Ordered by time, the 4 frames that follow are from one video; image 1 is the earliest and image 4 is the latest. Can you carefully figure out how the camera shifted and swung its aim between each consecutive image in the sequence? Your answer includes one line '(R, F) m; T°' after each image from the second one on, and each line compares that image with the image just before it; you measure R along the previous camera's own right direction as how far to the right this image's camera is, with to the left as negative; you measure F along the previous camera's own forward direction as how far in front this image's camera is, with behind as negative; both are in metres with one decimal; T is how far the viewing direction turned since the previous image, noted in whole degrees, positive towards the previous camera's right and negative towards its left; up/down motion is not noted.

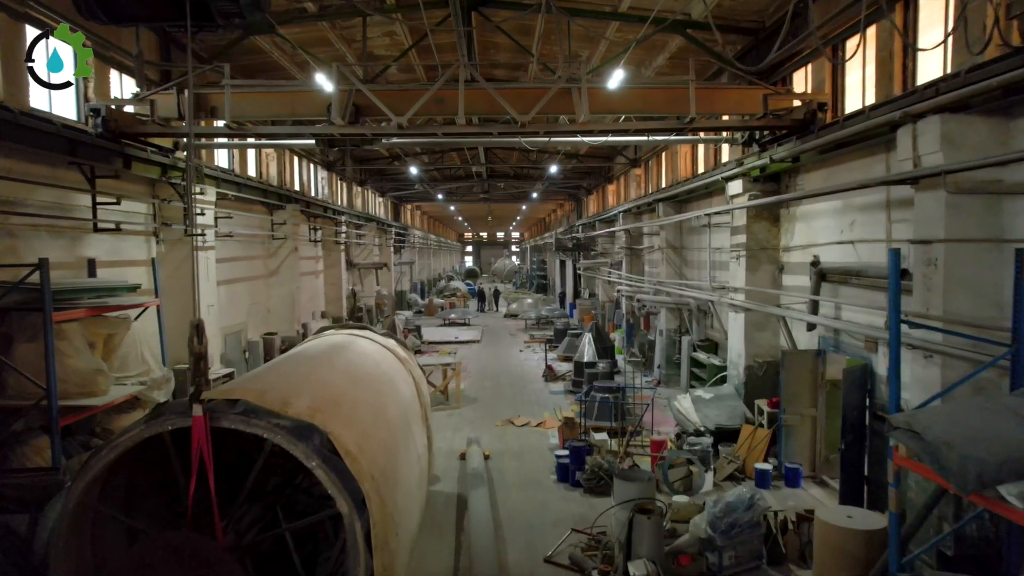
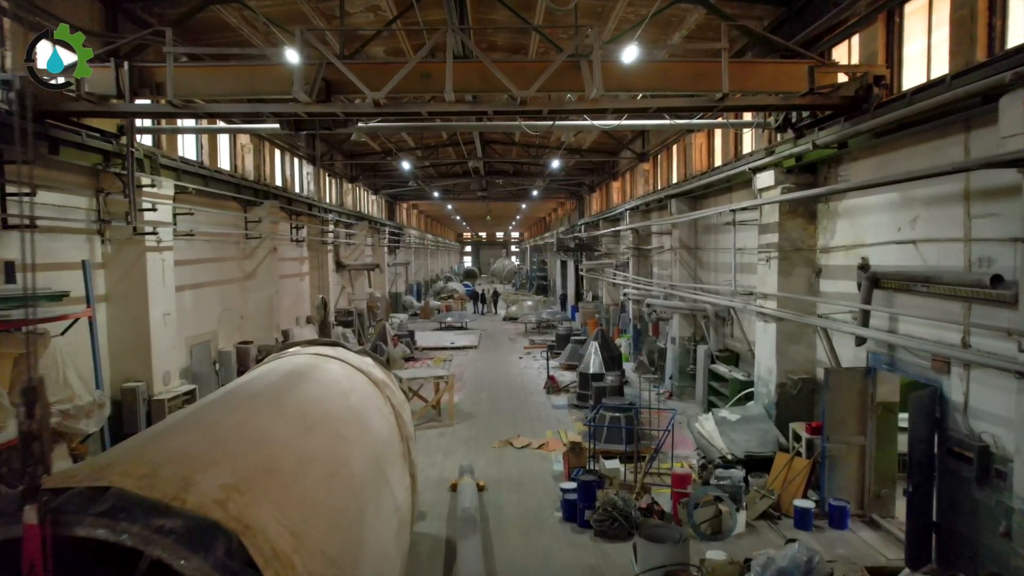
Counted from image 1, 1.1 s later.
(0.0, +0.9) m; 0°
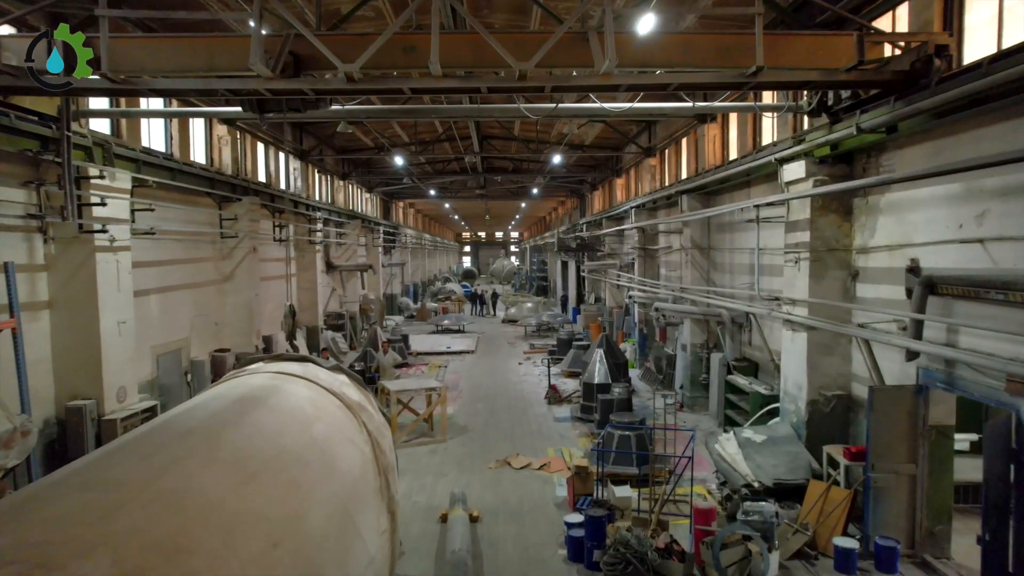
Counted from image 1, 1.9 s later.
(0.0, +0.7) m; 0°
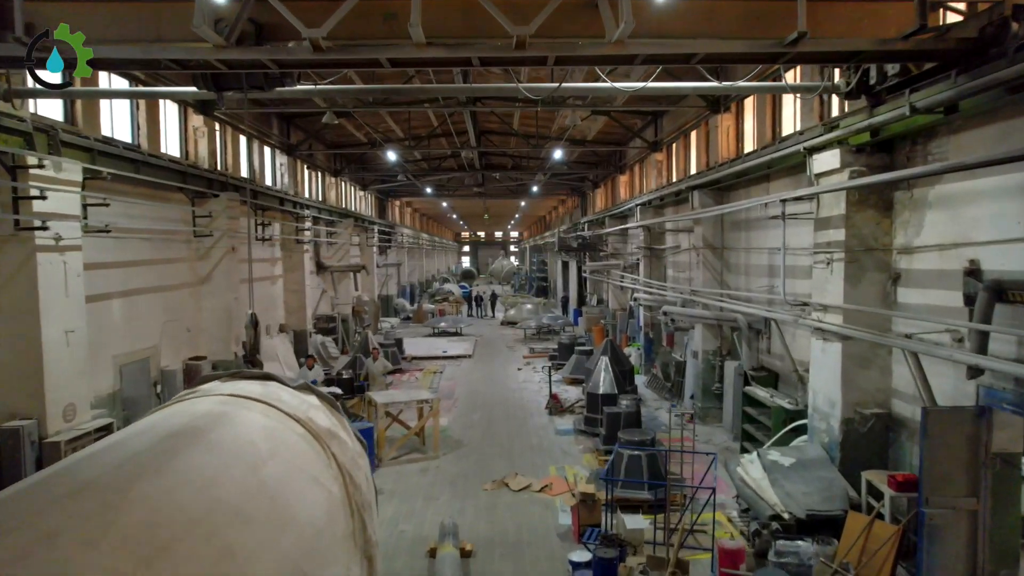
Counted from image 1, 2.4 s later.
(0.0, +0.6) m; 0°
